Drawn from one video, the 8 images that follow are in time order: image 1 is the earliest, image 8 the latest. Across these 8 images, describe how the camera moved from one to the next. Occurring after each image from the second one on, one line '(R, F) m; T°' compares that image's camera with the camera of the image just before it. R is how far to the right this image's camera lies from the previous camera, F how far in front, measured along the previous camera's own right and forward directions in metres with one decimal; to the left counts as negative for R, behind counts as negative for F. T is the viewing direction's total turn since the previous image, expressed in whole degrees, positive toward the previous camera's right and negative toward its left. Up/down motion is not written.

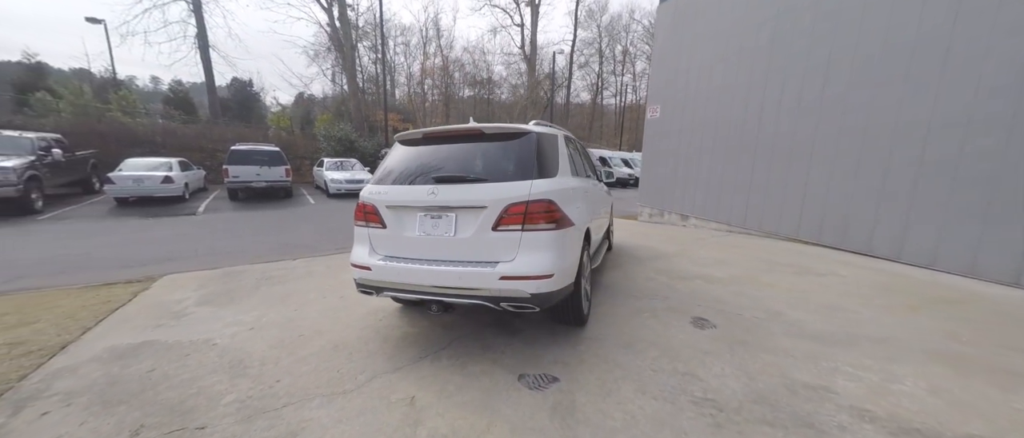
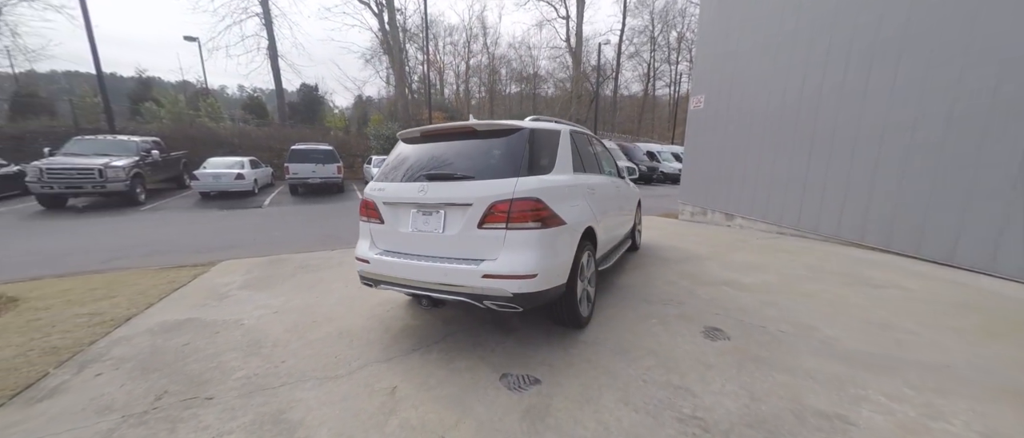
(+0.5, 0.0) m; -8°
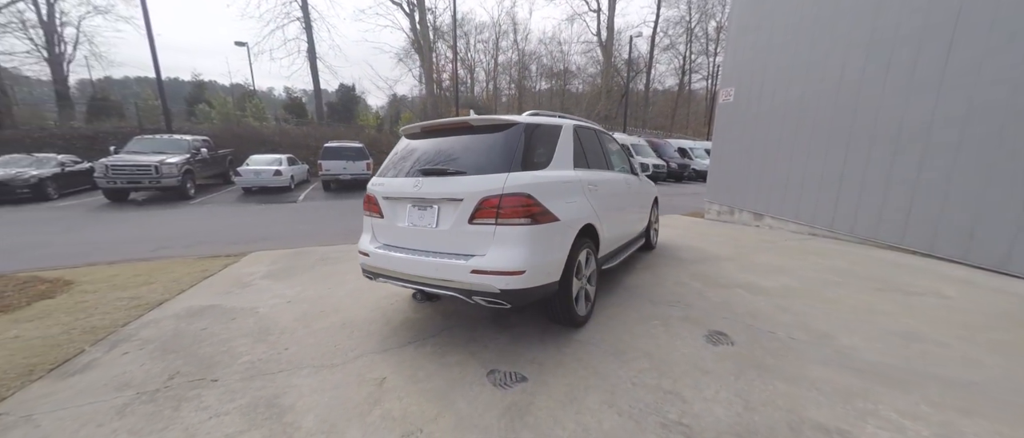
(+0.3, 0.0) m; -5°
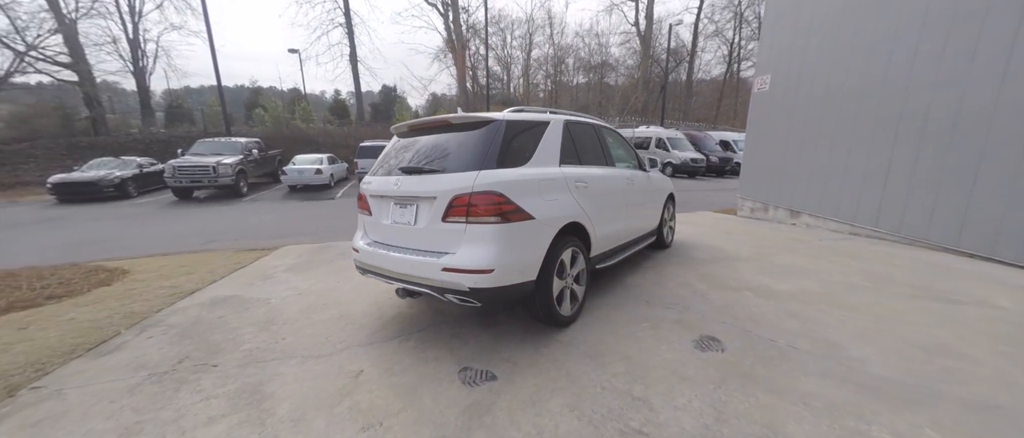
(+0.5, 0.0) m; -7°
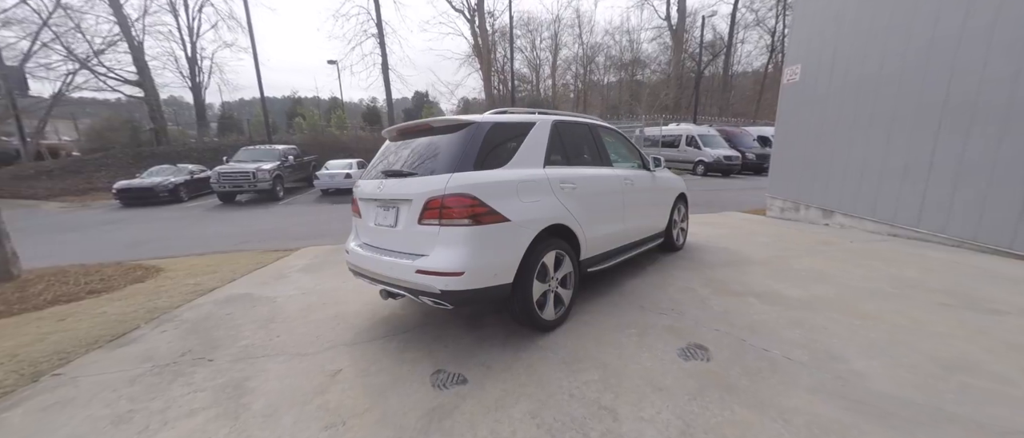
(+0.4, +0.1) m; -5°
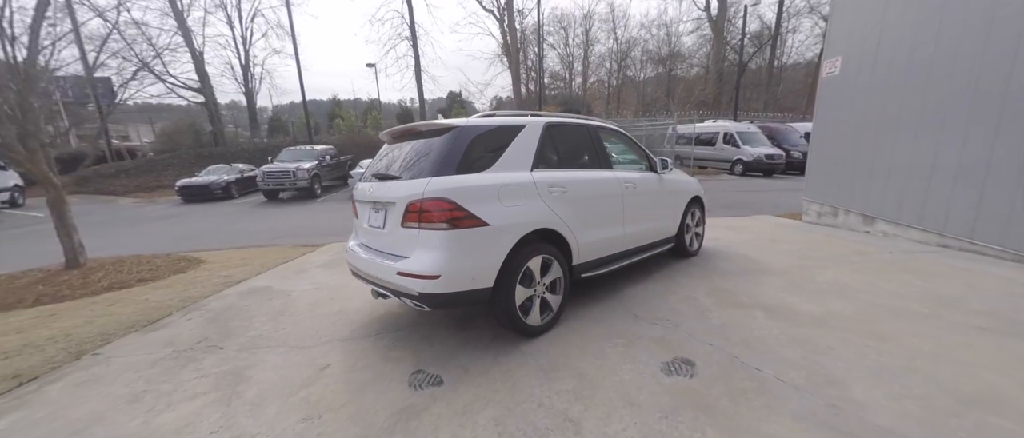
(+0.4, 0.0) m; -6°
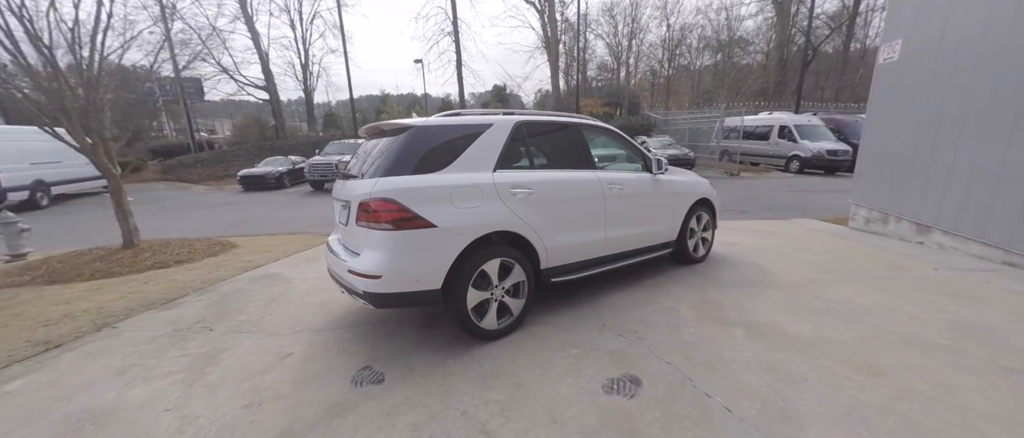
(+0.7, +0.2) m; -8°
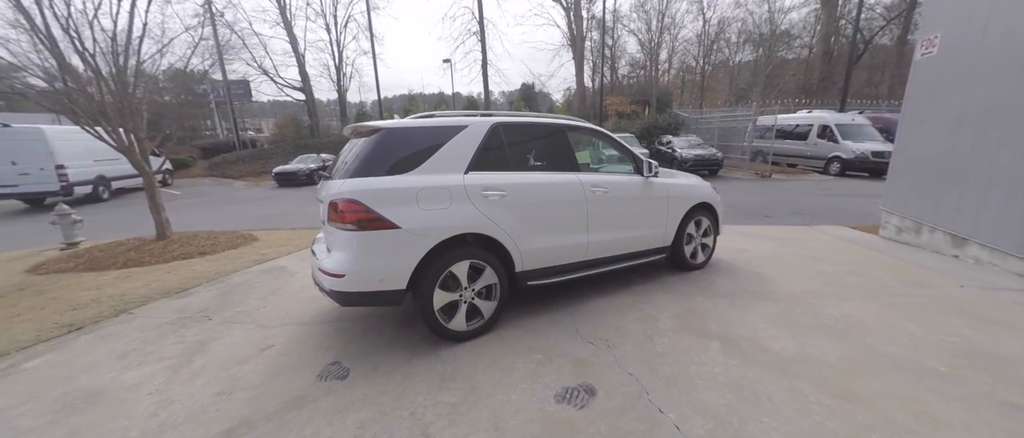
(+0.5, +0.1) m; -5°
